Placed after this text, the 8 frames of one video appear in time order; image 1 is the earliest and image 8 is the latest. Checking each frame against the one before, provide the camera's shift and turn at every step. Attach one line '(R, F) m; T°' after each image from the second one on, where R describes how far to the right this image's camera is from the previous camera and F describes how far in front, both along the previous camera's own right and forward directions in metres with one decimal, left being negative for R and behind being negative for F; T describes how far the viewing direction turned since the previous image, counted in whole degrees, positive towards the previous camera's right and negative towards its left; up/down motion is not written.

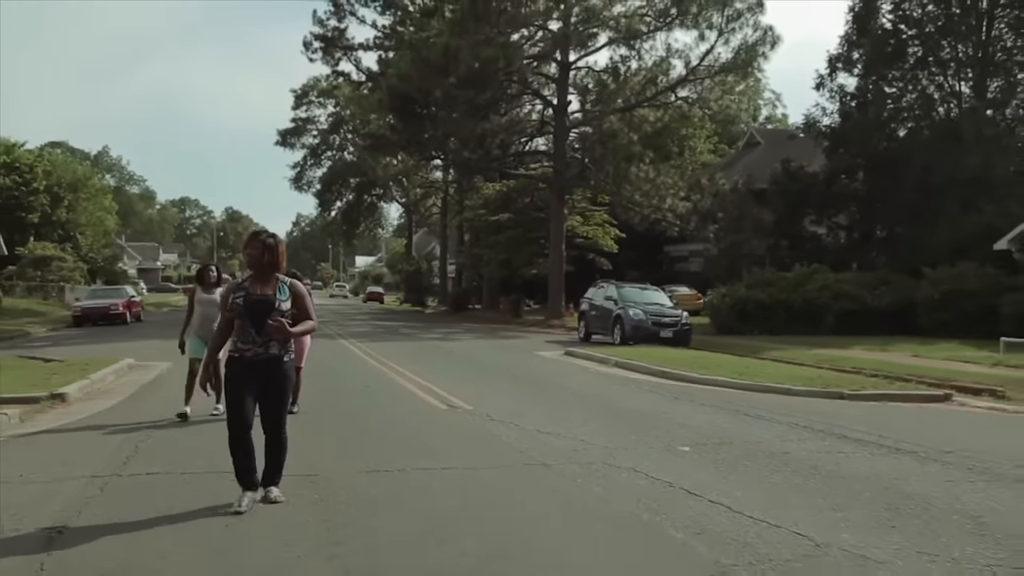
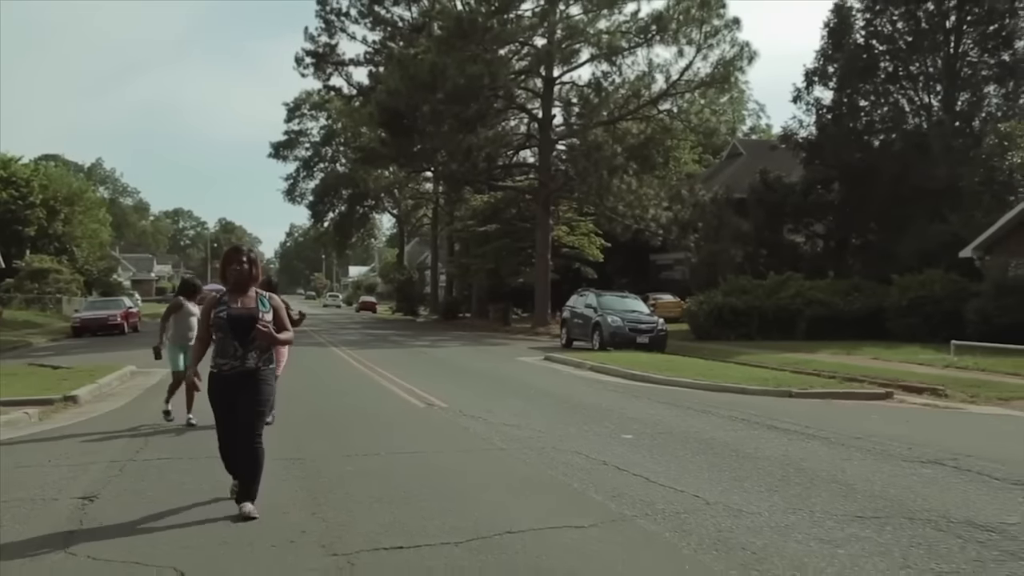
(+0.3, -1.2) m; 0°
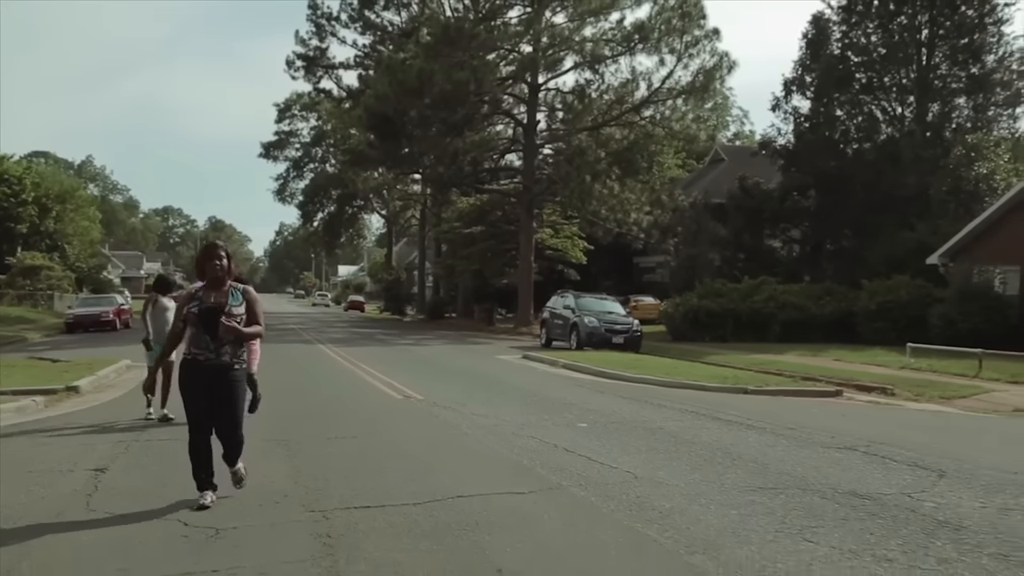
(+0.2, -1.0) m; +1°
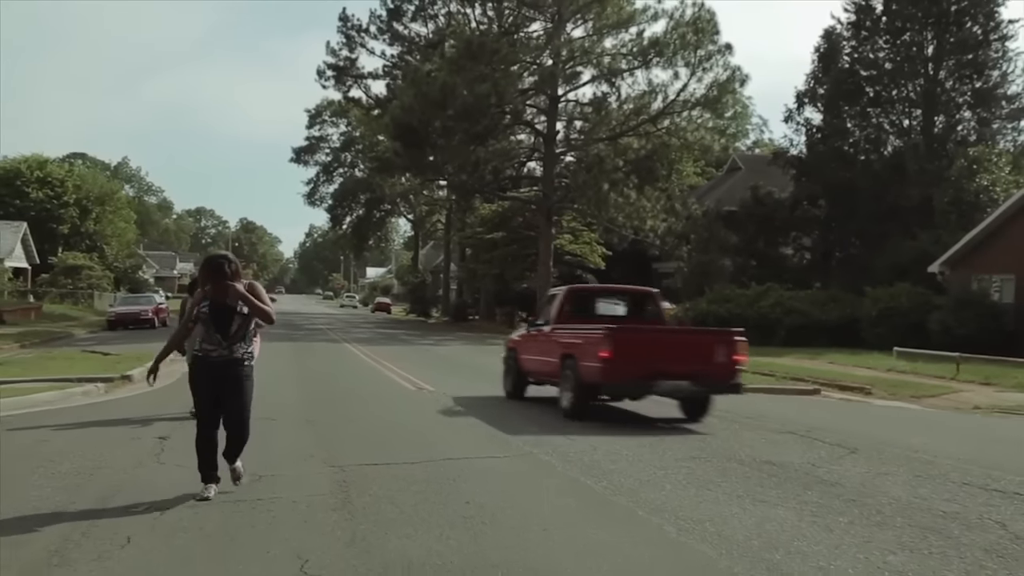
(+0.4, -1.6) m; -2°
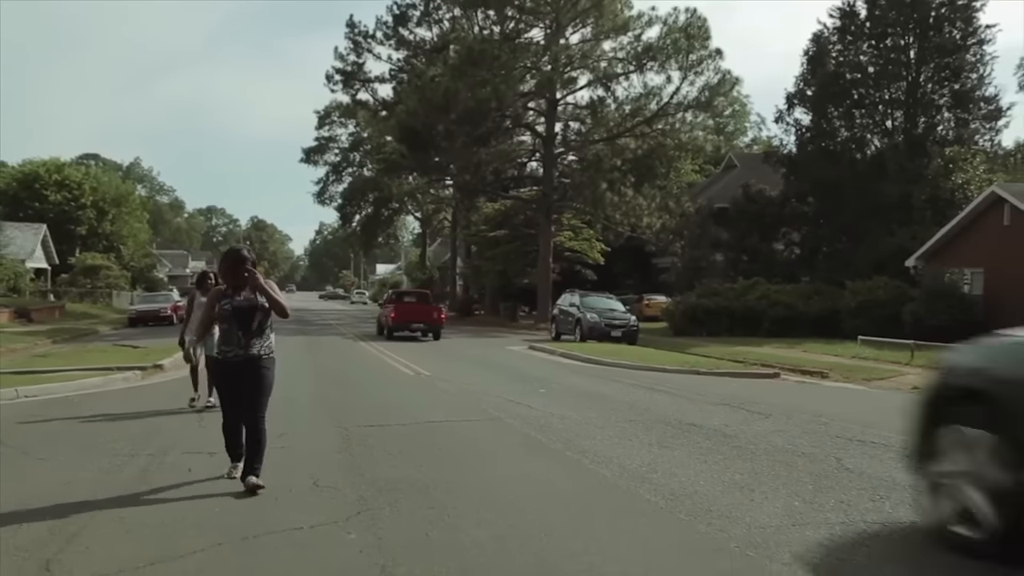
(+0.4, -1.9) m; -1°
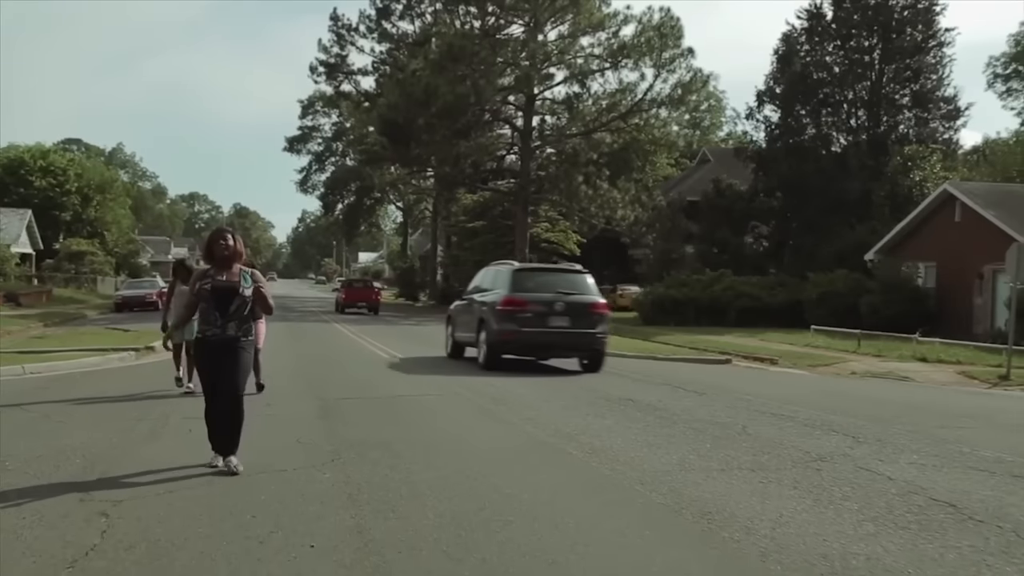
(+0.3, -1.3) m; +1°
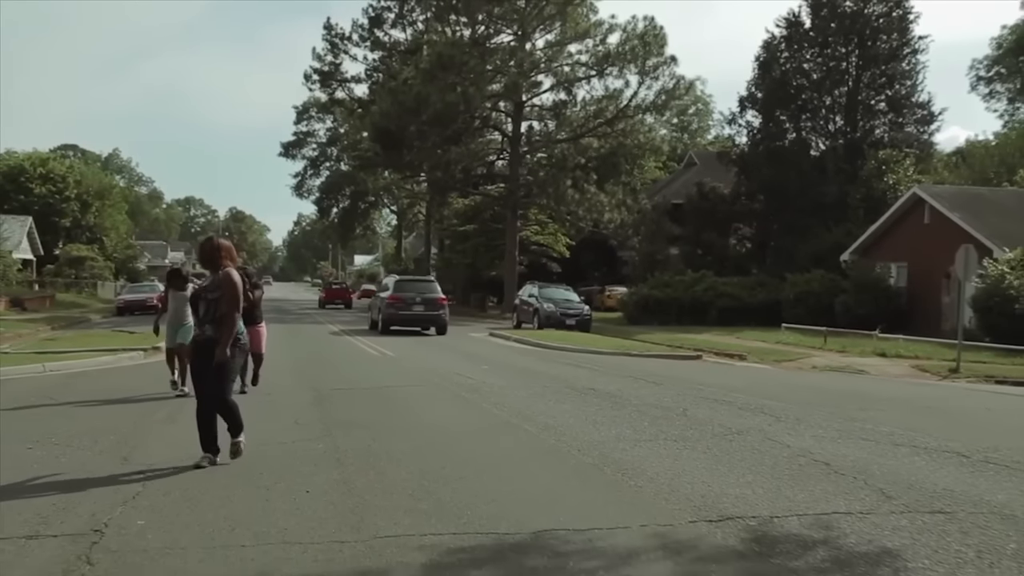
(+0.3, -1.3) m; 0°
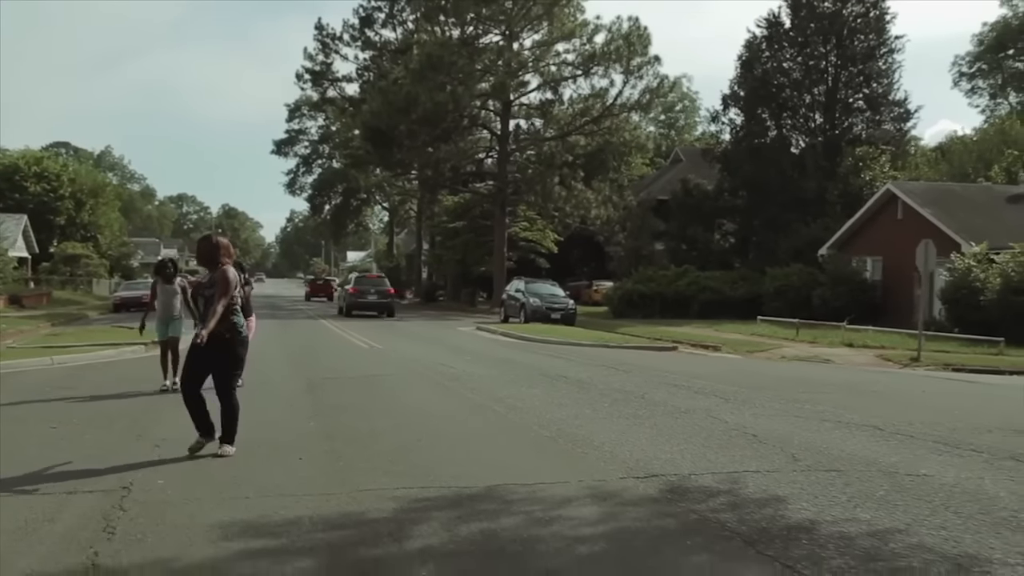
(+0.2, -1.0) m; 0°
